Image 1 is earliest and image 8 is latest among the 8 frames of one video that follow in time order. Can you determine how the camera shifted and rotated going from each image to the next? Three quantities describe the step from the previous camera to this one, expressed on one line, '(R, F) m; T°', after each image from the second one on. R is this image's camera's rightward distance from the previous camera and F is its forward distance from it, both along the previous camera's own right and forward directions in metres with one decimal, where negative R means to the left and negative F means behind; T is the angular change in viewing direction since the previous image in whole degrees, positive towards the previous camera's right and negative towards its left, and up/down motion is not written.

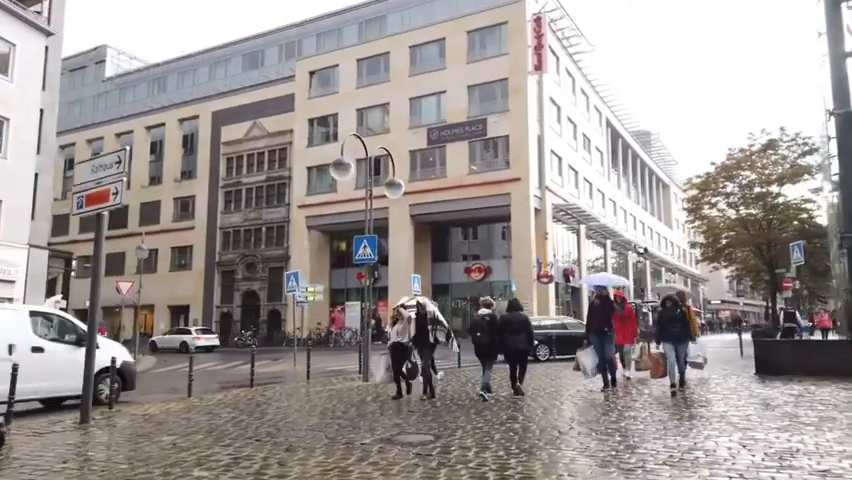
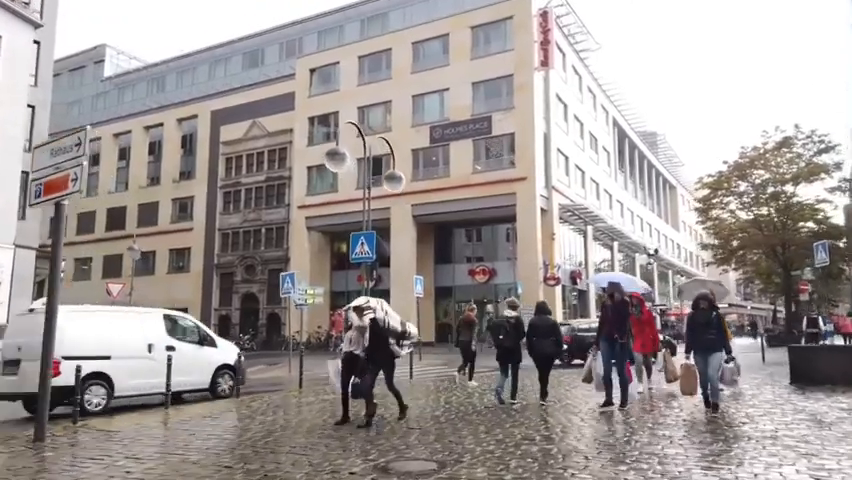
(0.0, +1.2) m; 0°
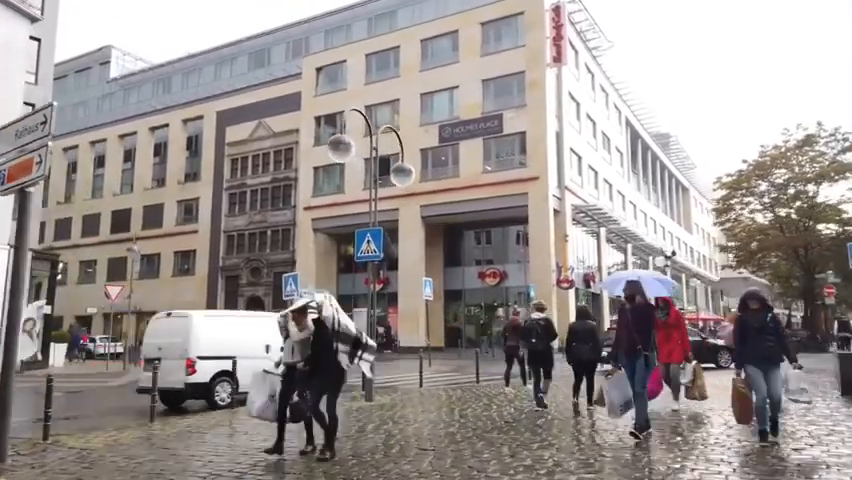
(-0.1, +1.1) m; -1°
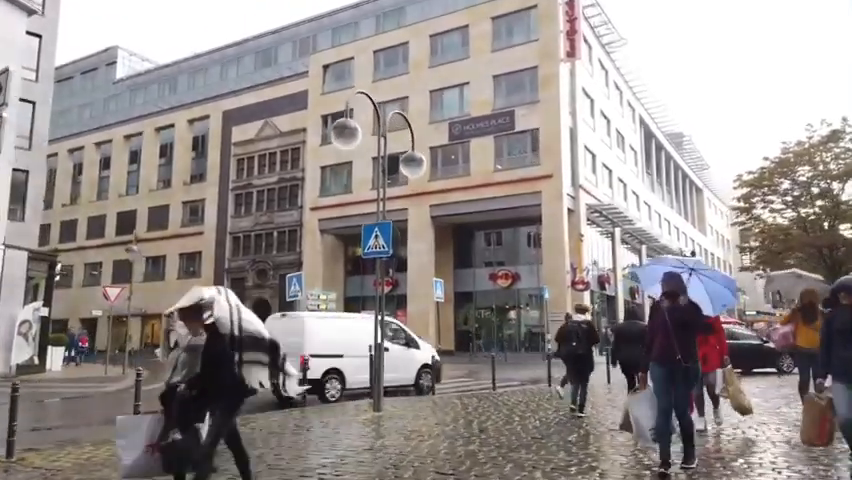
(-0.1, +1.1) m; -1°
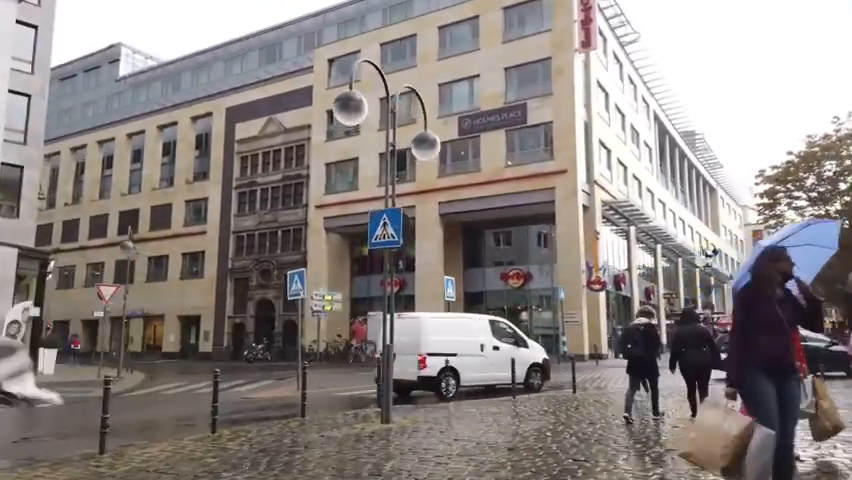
(-0.1, +1.4) m; -1°
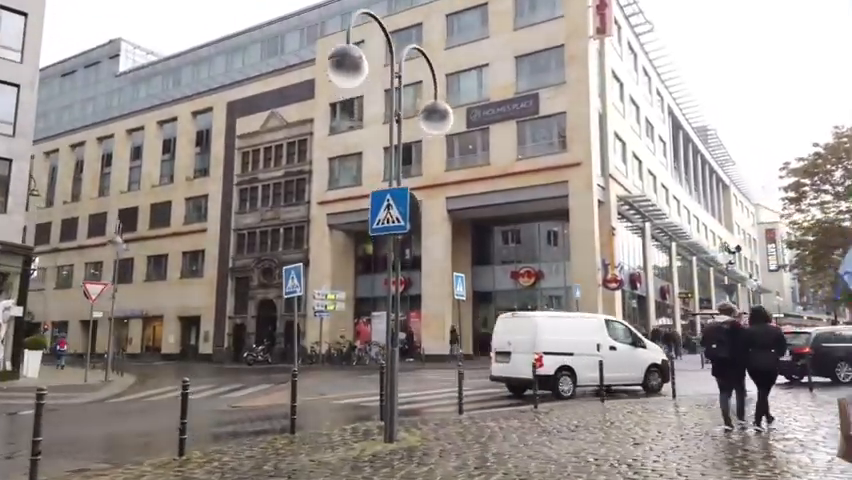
(-0.1, +1.6) m; 0°
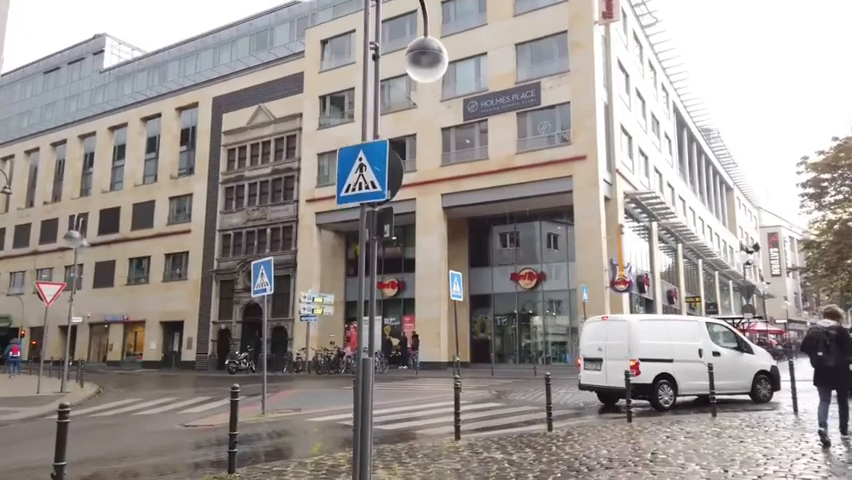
(+0.1, +2.3) m; 0°
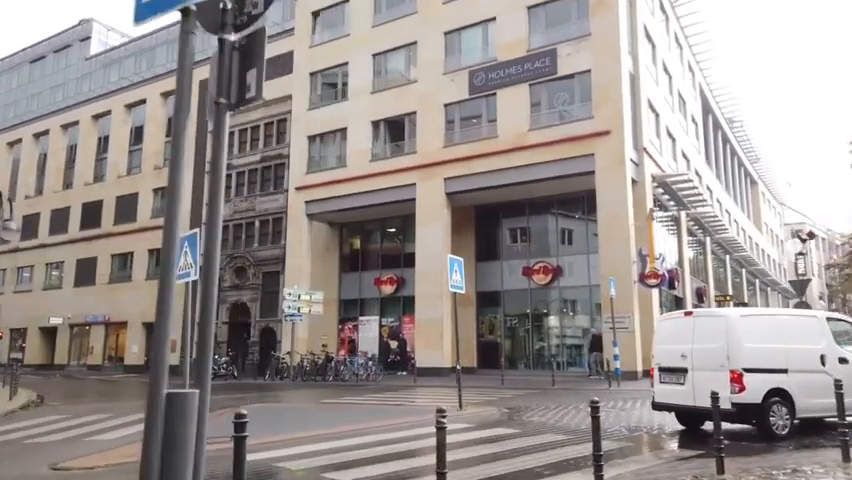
(+0.4, +3.9) m; -1°
